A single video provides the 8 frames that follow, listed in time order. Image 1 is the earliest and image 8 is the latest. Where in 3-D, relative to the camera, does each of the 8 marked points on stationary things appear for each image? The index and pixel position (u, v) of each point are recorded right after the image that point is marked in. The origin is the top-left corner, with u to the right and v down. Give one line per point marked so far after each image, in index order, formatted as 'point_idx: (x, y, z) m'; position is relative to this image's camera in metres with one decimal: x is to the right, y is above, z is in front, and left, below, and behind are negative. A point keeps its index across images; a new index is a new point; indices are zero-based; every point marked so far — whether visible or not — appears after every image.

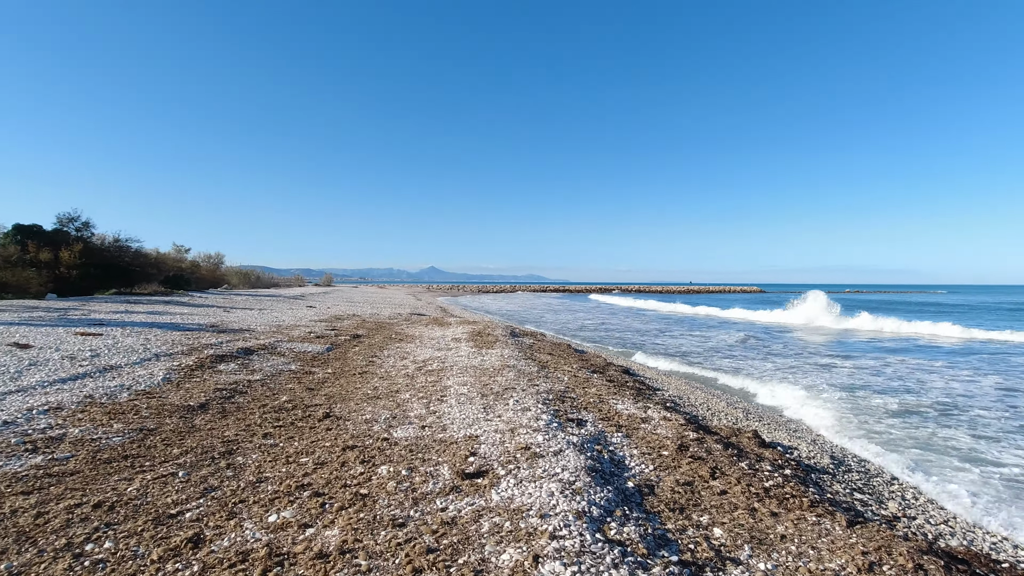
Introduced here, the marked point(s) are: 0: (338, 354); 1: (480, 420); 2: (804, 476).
0: (-4.5, -1.7, +14.2) m
1: (-0.4, -1.6, +6.6) m
2: (+3.5, -2.2, +6.5) m
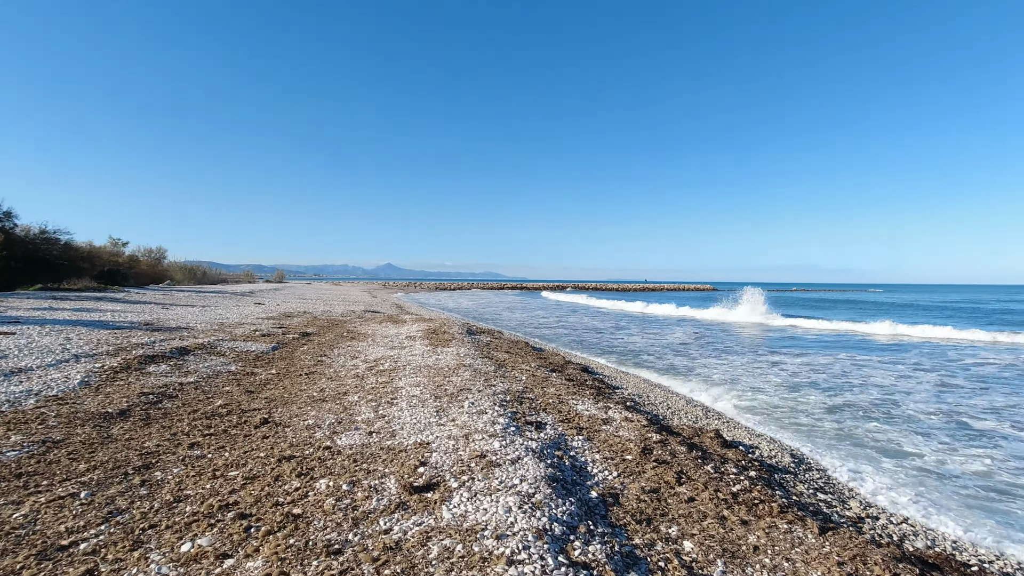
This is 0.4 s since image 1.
0: (-5.6, -1.6, +13.4) m
1: (-0.9, -1.5, +6.2) m
2: (+3.0, -2.2, +6.4) m
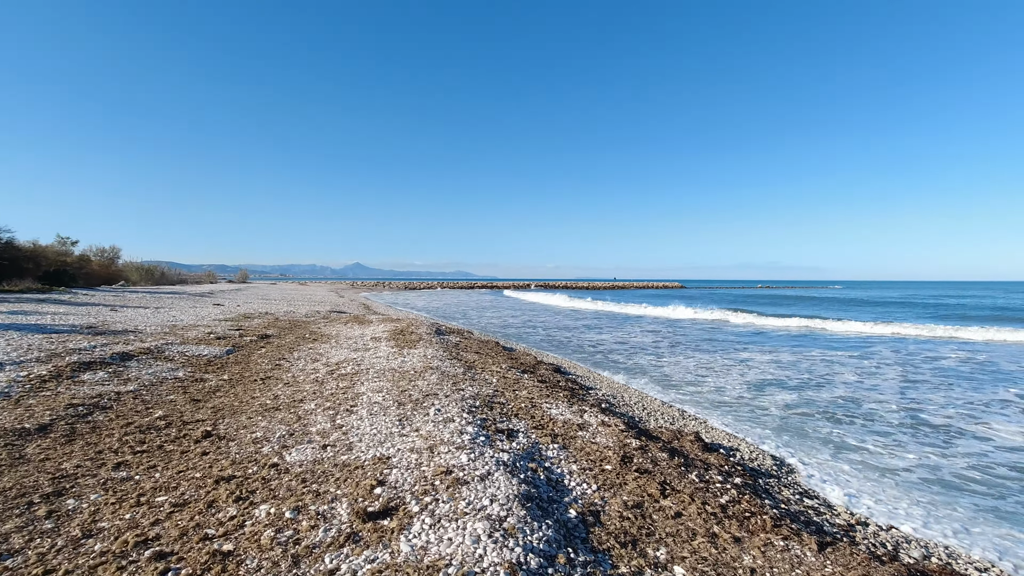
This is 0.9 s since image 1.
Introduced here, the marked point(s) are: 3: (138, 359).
0: (-6.3, -1.6, +12.6) m
1: (-1.2, -1.5, +5.6) m
2: (+2.7, -2.2, +6.0) m
3: (-7.5, -1.4, +10.9) m
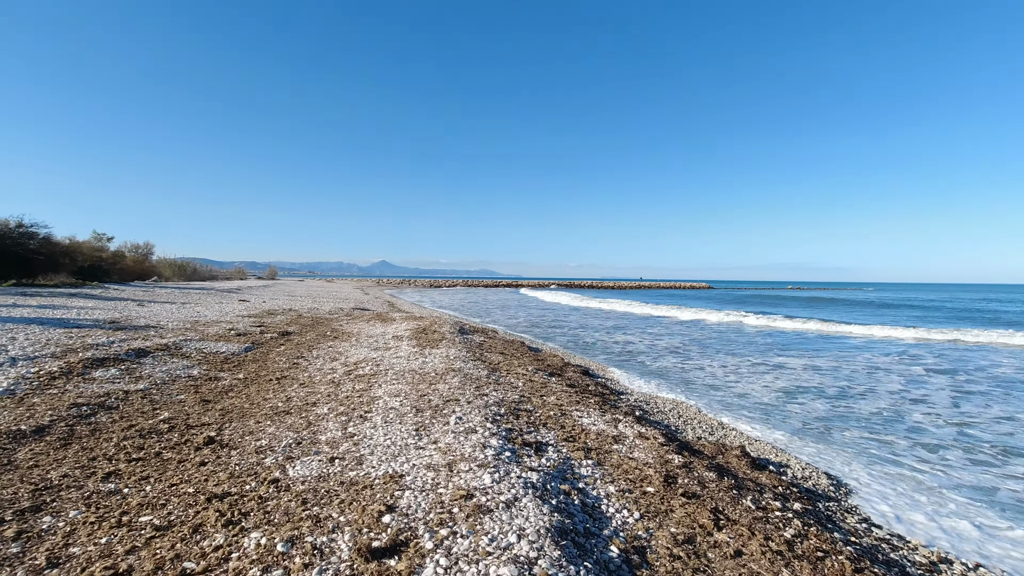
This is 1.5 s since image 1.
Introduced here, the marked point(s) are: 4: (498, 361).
0: (-5.7, -1.5, +12.3) m
1: (-0.9, -1.5, +5.0) m
2: (+2.9, -2.2, +5.3) m
3: (-6.9, -1.3, +10.6) m
4: (-0.3, -1.6, +11.9) m
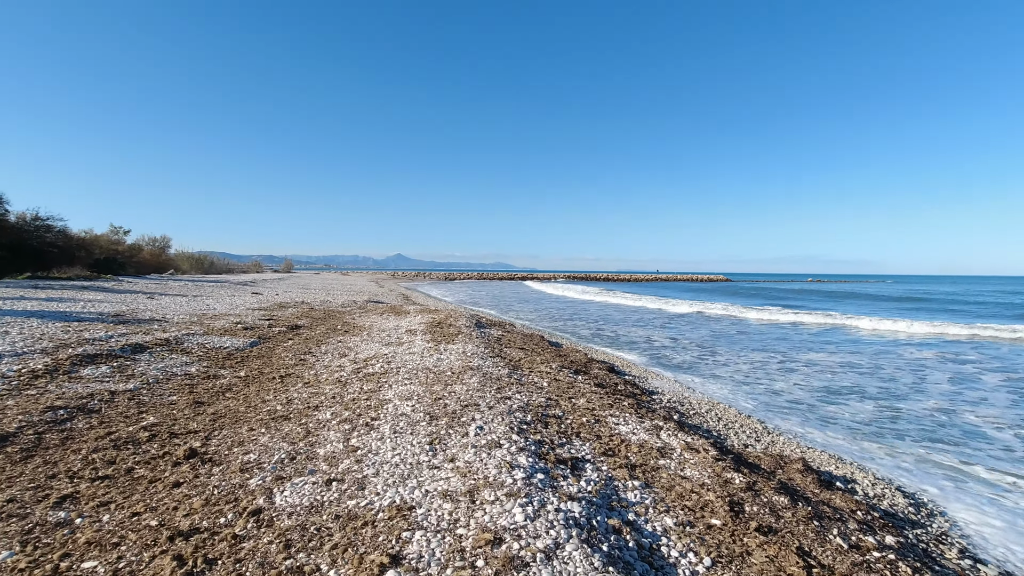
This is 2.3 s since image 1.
0: (-5.3, -1.3, +11.5) m
1: (-0.7, -1.4, +4.2) m
2: (+3.2, -2.0, +4.3) m
3: (-6.5, -1.2, +10.0) m
4: (+0.1, -1.4, +11.0) m
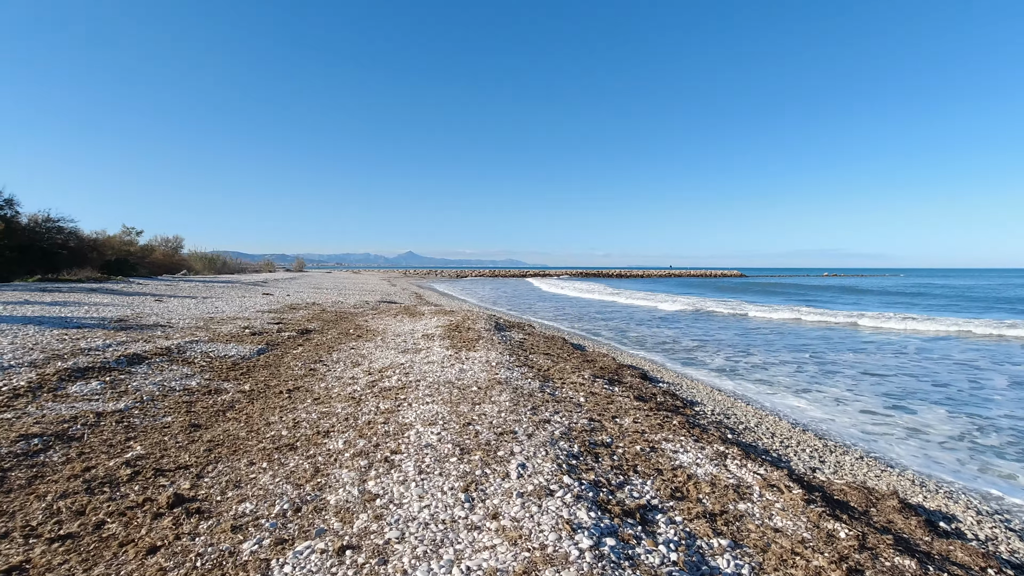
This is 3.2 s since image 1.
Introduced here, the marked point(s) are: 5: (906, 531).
0: (-4.8, -1.4, +10.8) m
1: (-0.3, -1.5, +3.3) m
2: (+3.6, -2.1, +3.4) m
3: (-6.1, -1.2, +9.2) m
4: (+0.6, -1.4, +10.1) m
5: (+3.3, -2.0, +4.6) m
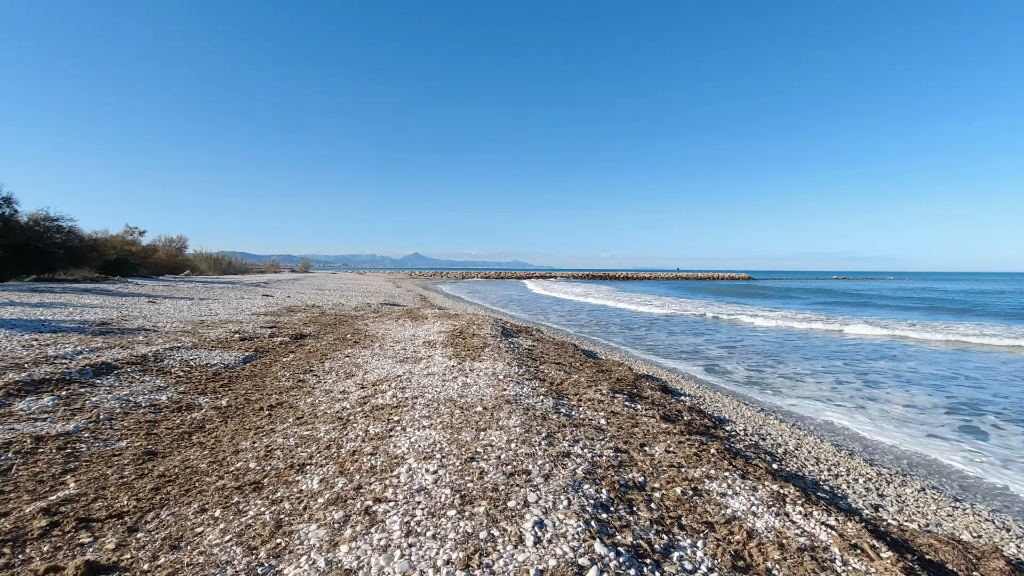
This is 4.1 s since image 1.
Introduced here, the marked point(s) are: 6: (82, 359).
0: (-4.6, -1.4, +9.8) m
1: (-0.2, -1.5, +2.3) m
2: (+3.6, -2.2, +2.4) m
3: (-5.9, -1.3, +8.3) m
4: (+0.8, -1.5, +9.1) m
5: (+3.4, -2.1, +3.6) m
6: (-7.0, -1.1, +9.0) m
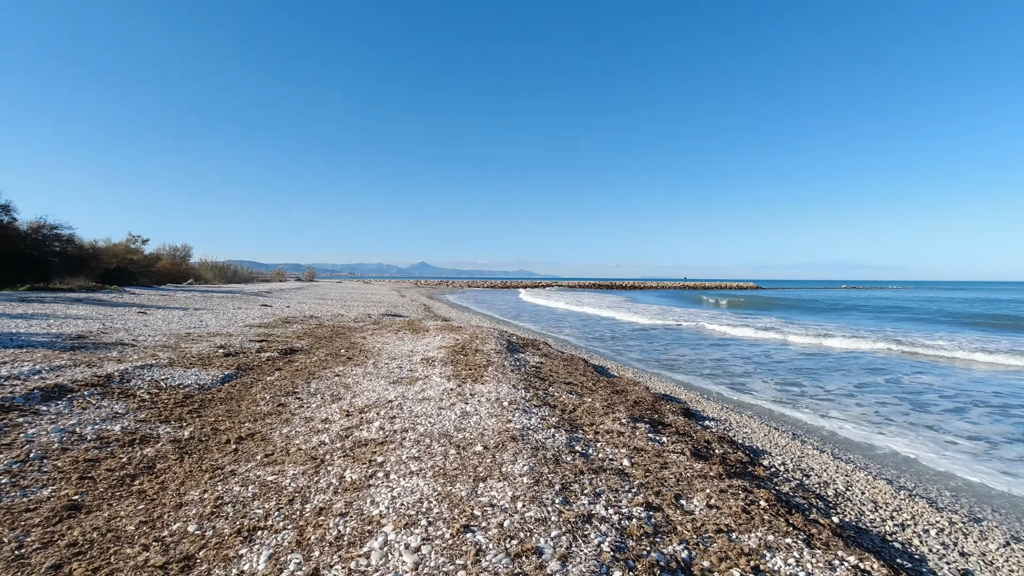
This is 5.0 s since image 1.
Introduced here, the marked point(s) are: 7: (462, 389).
0: (-4.5, -1.6, +8.8) m
1: (-0.2, -1.6, +1.3) m
2: (+3.6, -2.2, +1.3) m
3: (-5.8, -1.5, +7.3) m
4: (+0.9, -1.7, +8.1) m
5: (+3.4, -2.2, +2.5) m
6: (-6.9, -1.3, +8.1) m
7: (-0.8, -1.5, +8.3) m
